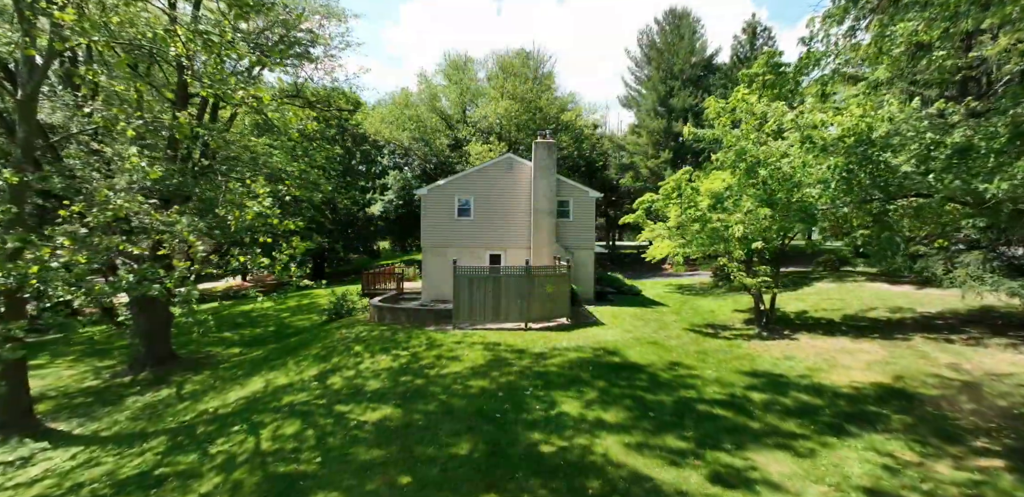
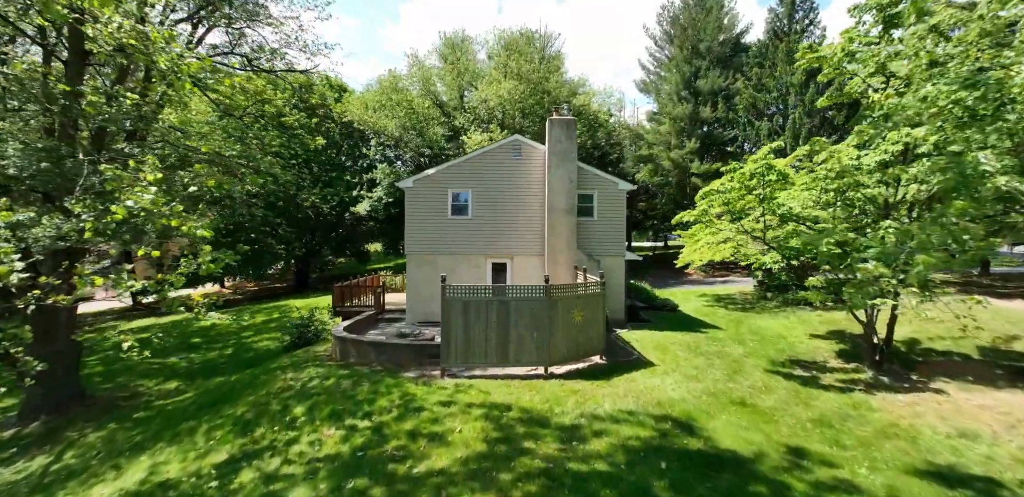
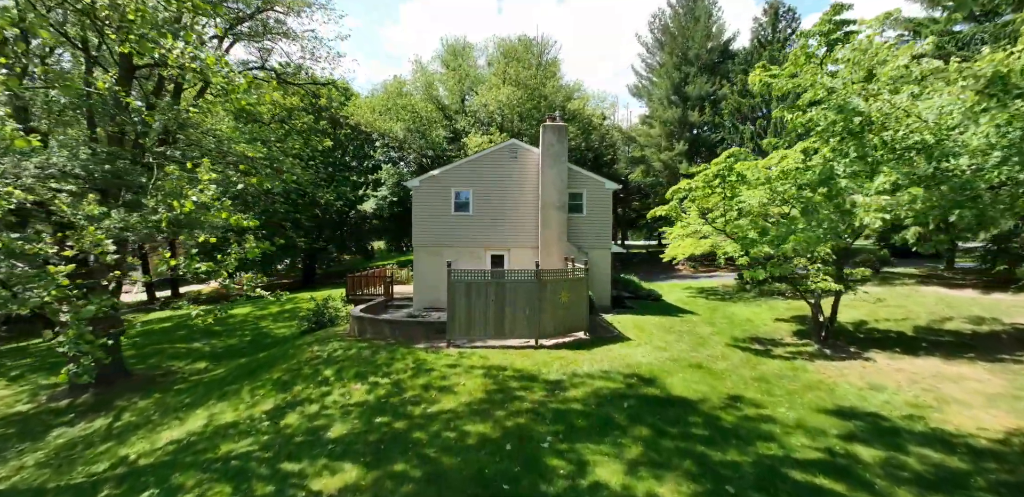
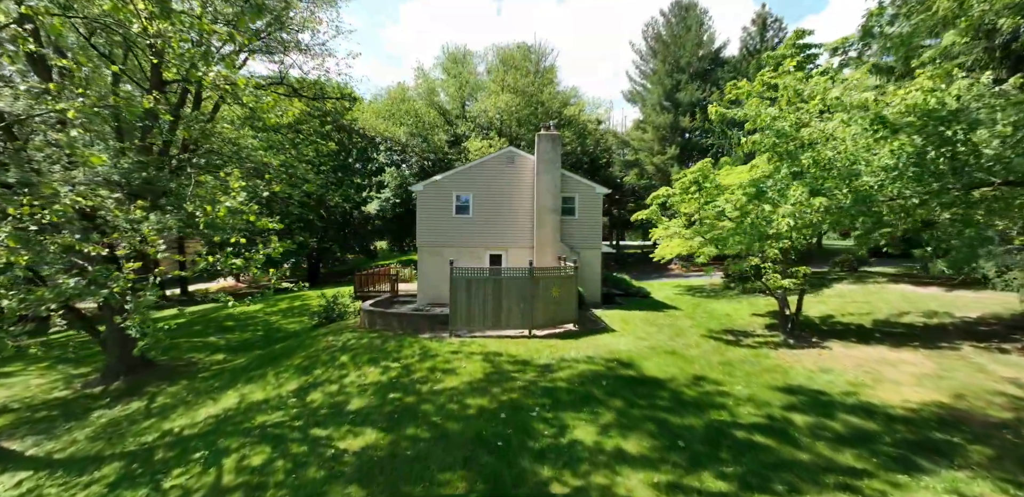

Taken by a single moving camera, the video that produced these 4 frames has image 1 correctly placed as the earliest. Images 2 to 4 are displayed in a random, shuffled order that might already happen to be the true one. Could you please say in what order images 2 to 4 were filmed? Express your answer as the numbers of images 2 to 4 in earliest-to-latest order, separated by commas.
4, 3, 2
